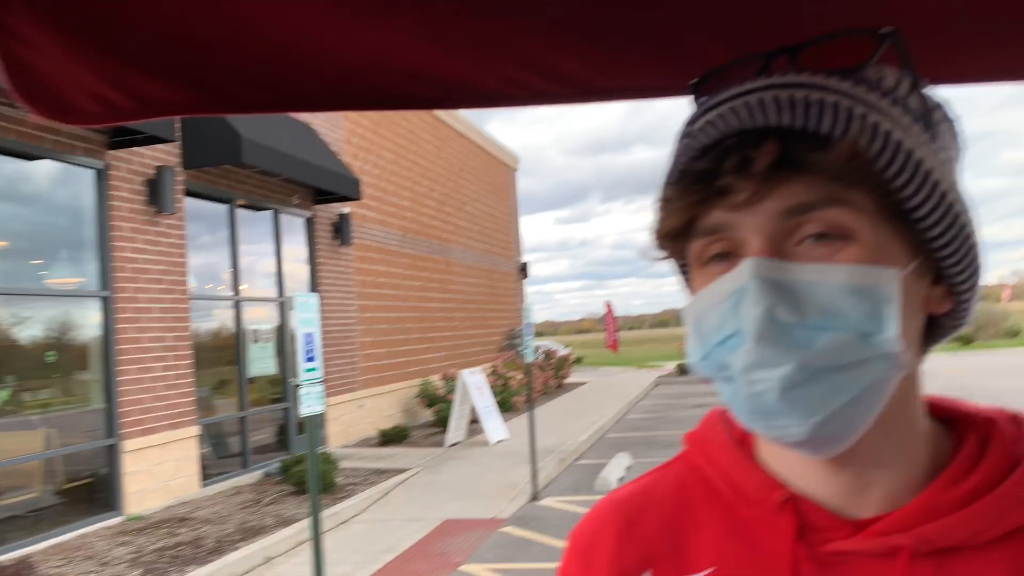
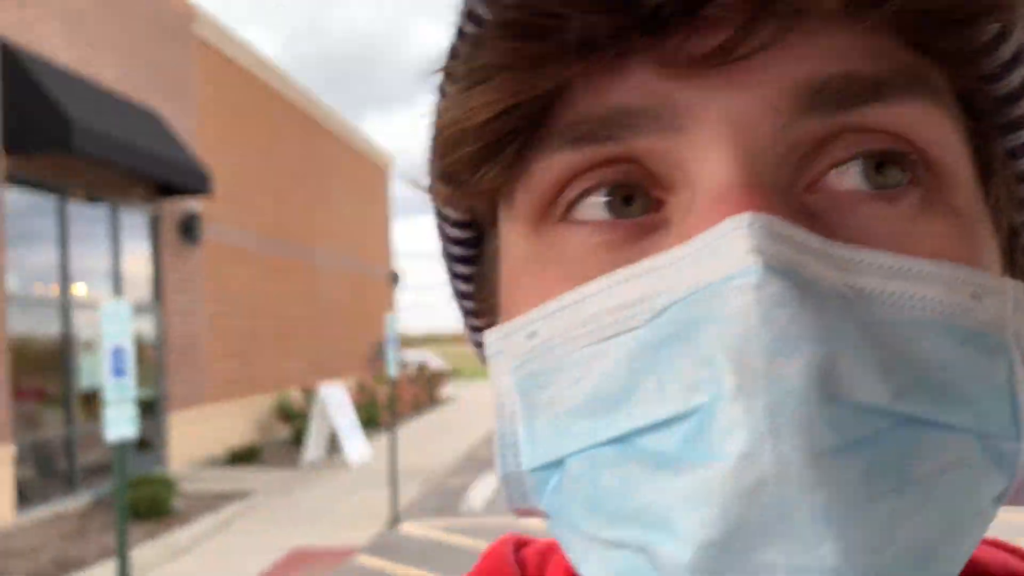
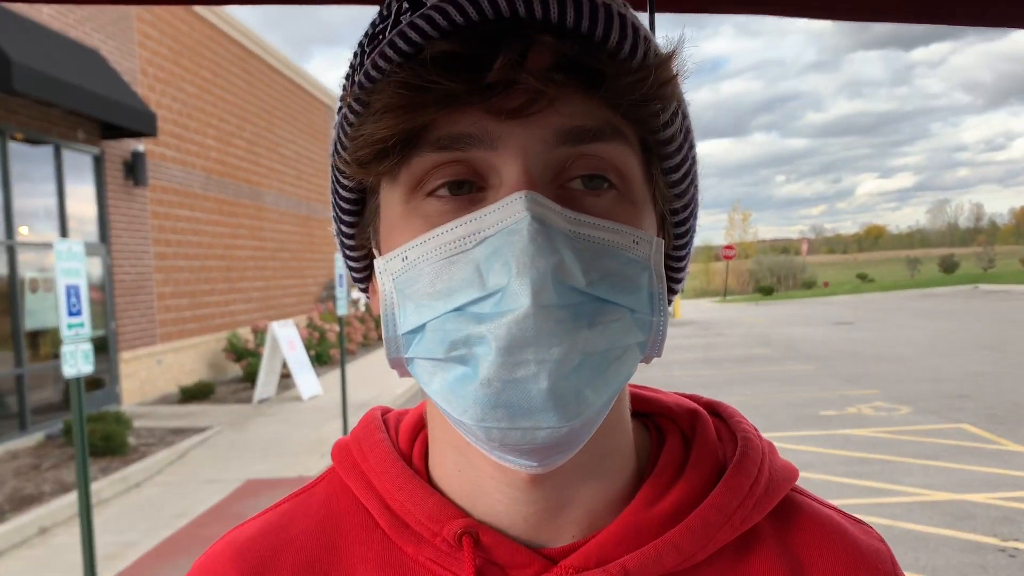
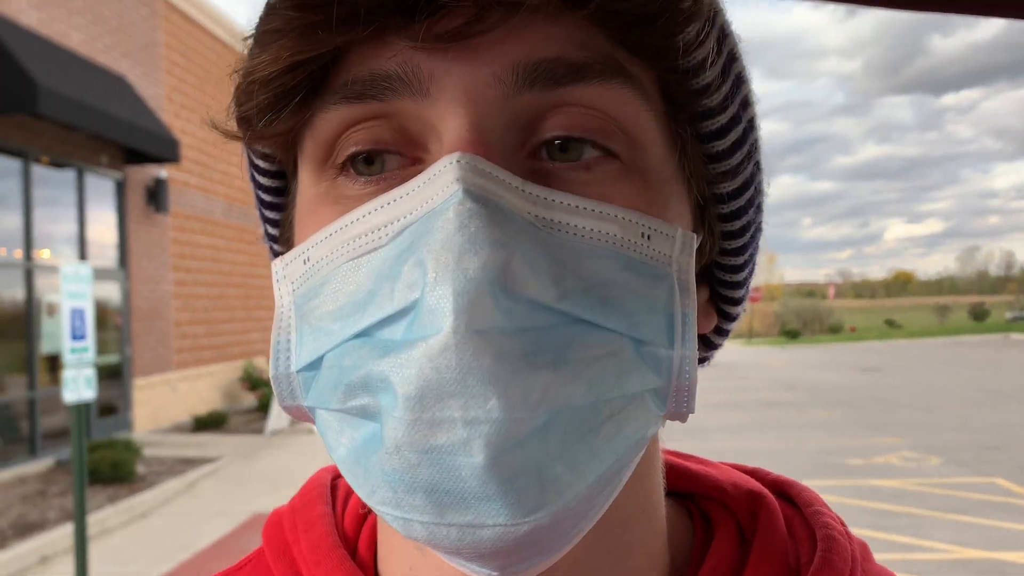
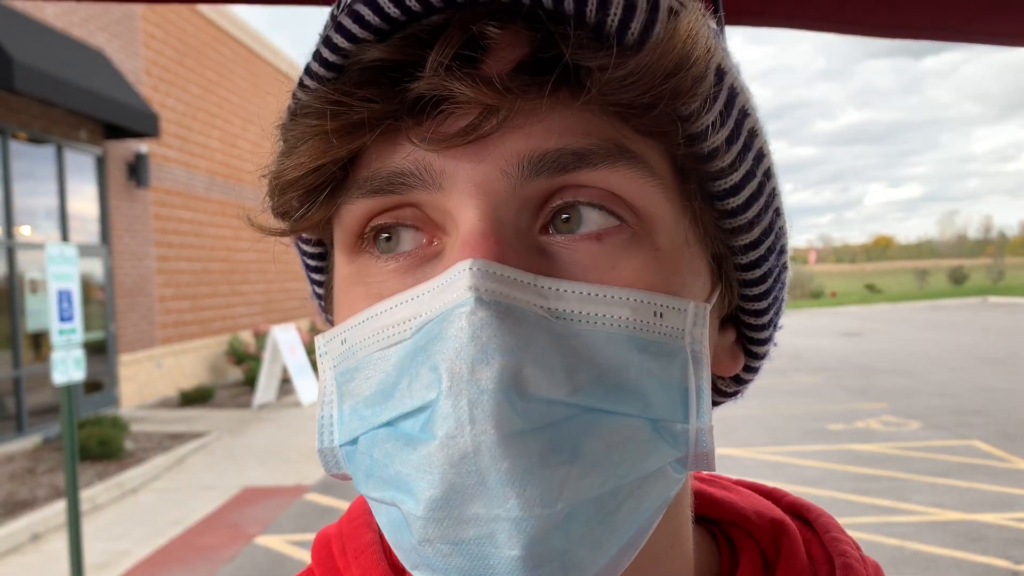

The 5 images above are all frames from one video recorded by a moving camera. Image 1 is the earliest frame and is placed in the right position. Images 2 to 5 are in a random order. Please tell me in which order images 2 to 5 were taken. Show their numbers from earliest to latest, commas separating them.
3, 4, 5, 2
